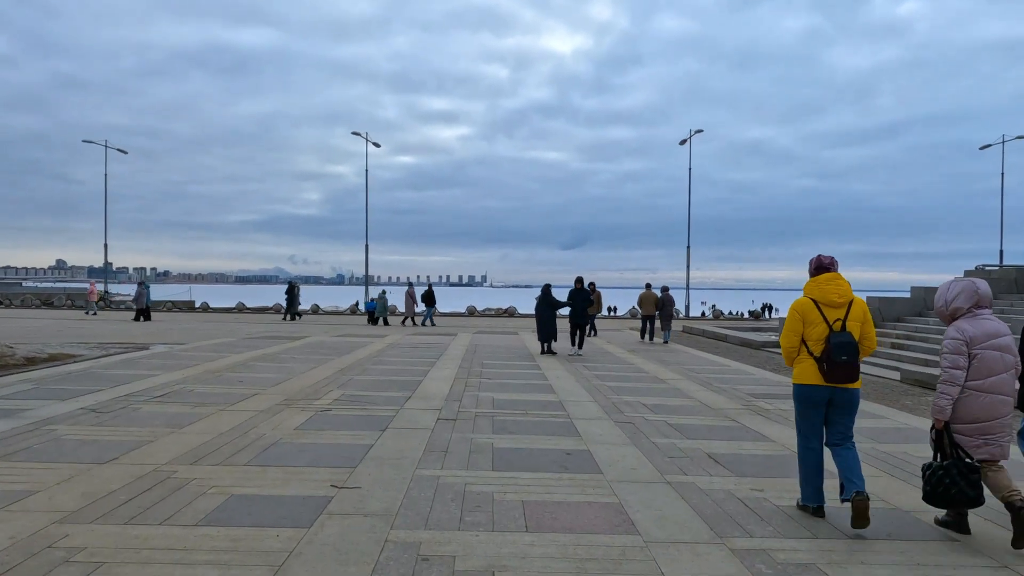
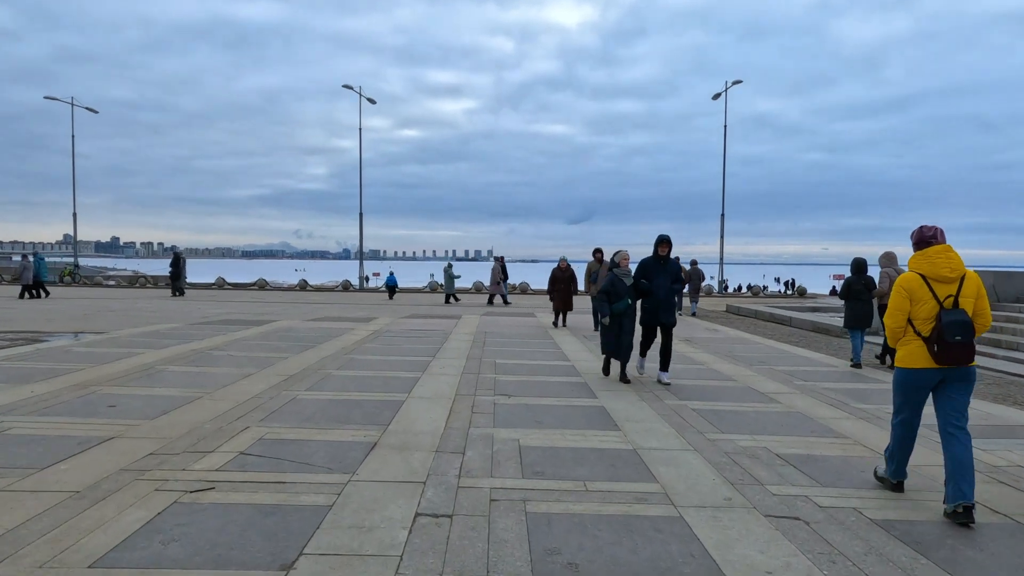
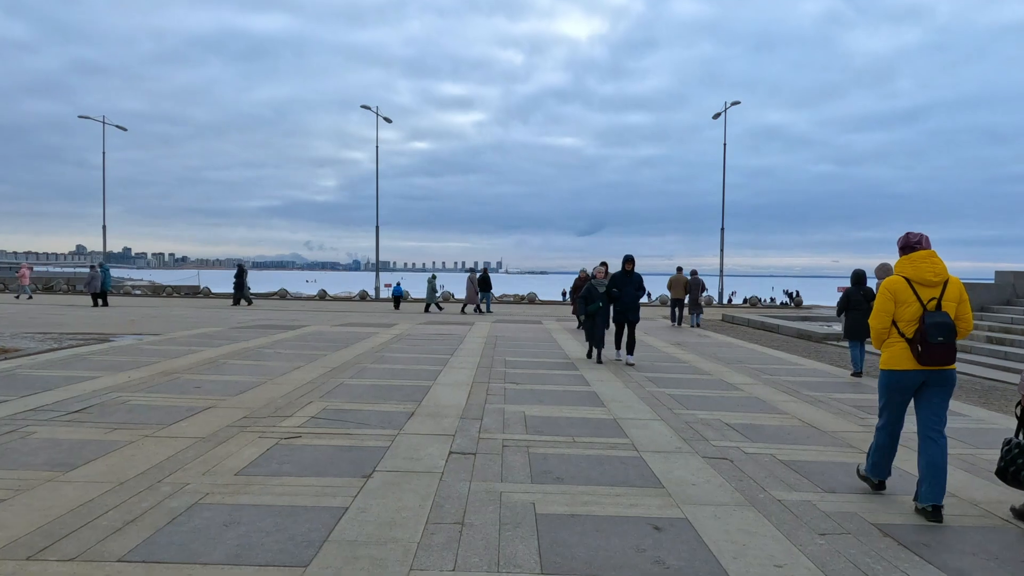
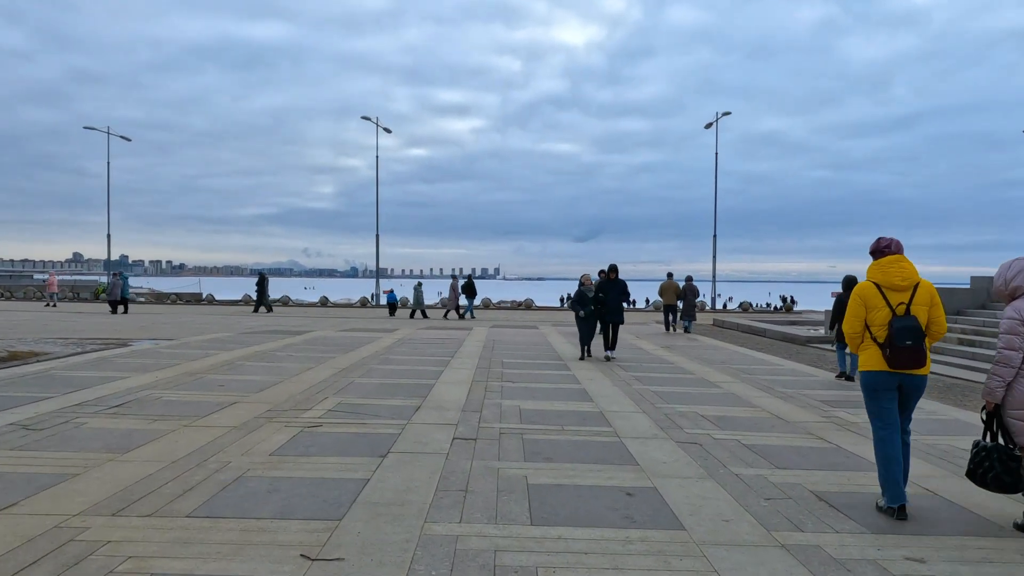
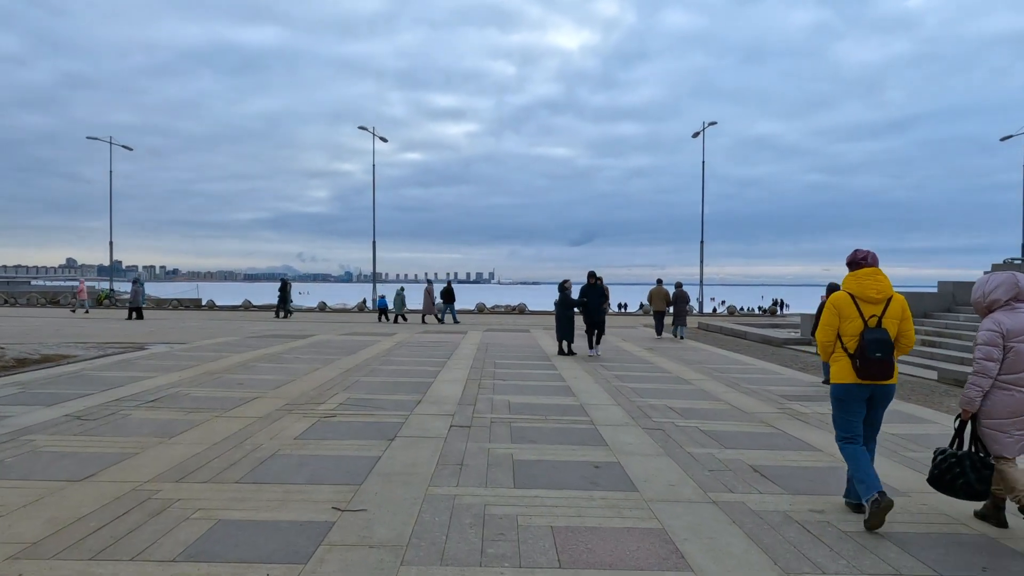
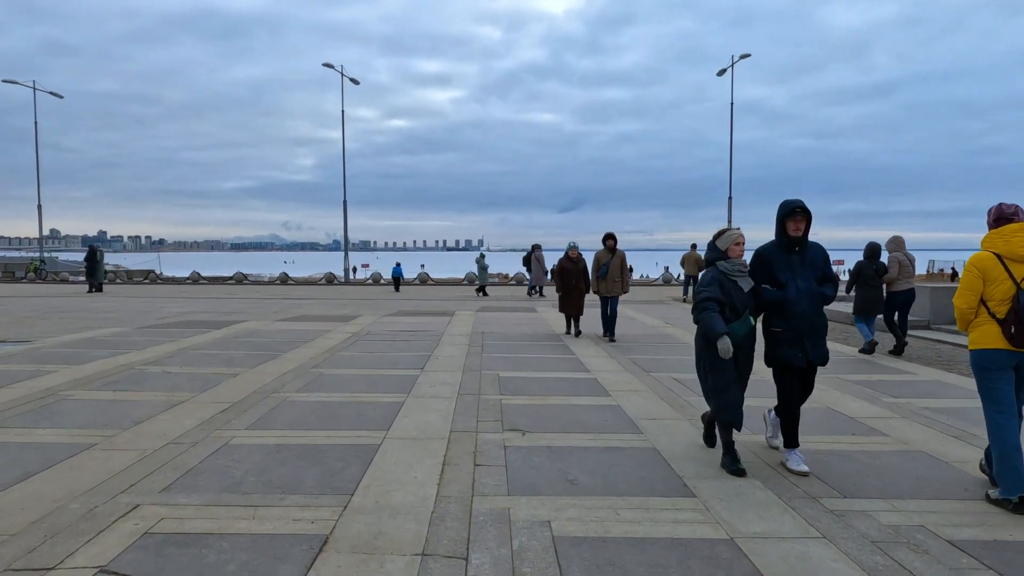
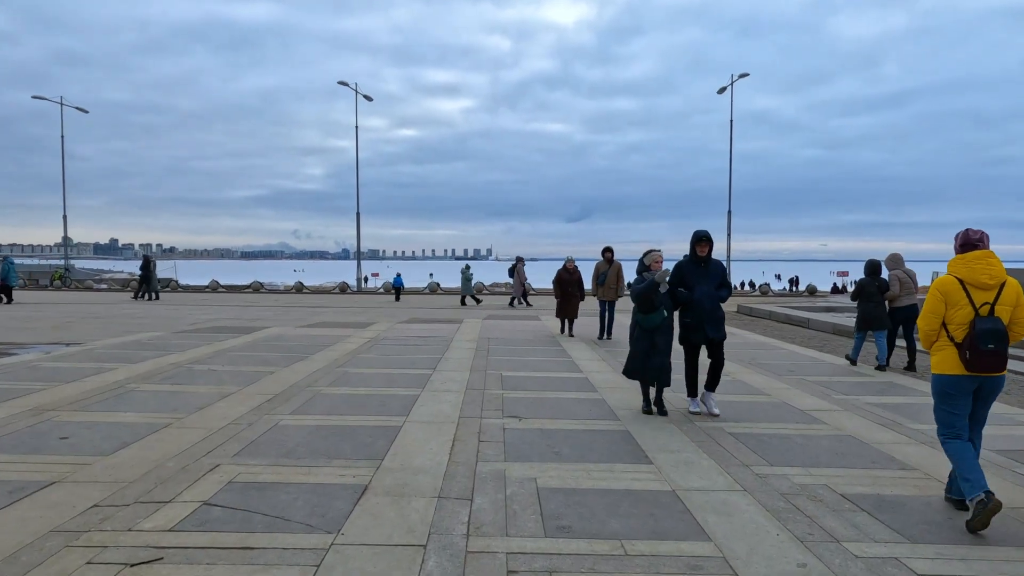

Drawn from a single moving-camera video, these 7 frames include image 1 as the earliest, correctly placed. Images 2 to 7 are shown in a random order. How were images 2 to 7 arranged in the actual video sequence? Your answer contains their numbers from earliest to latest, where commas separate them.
5, 4, 3, 2, 7, 6
